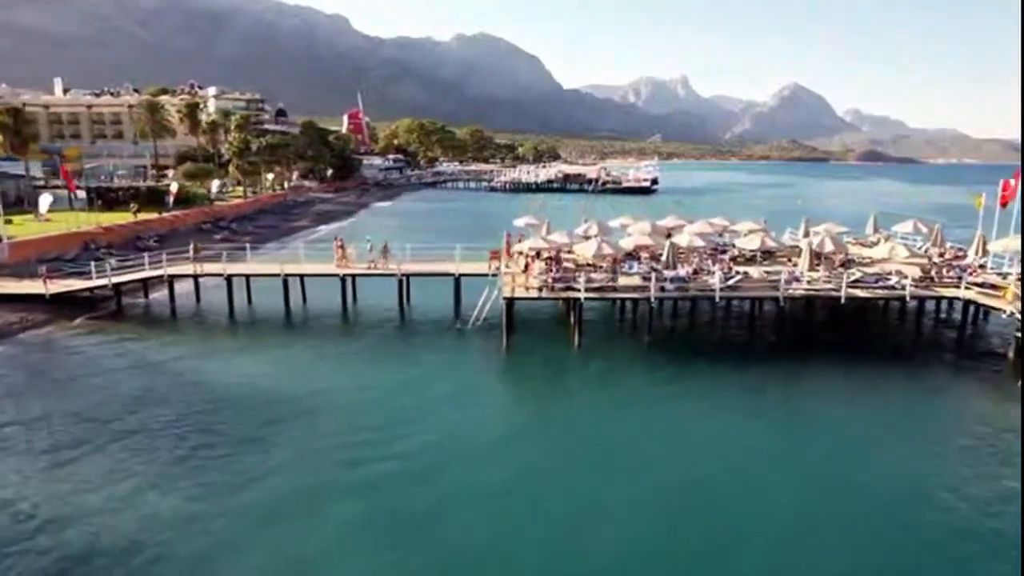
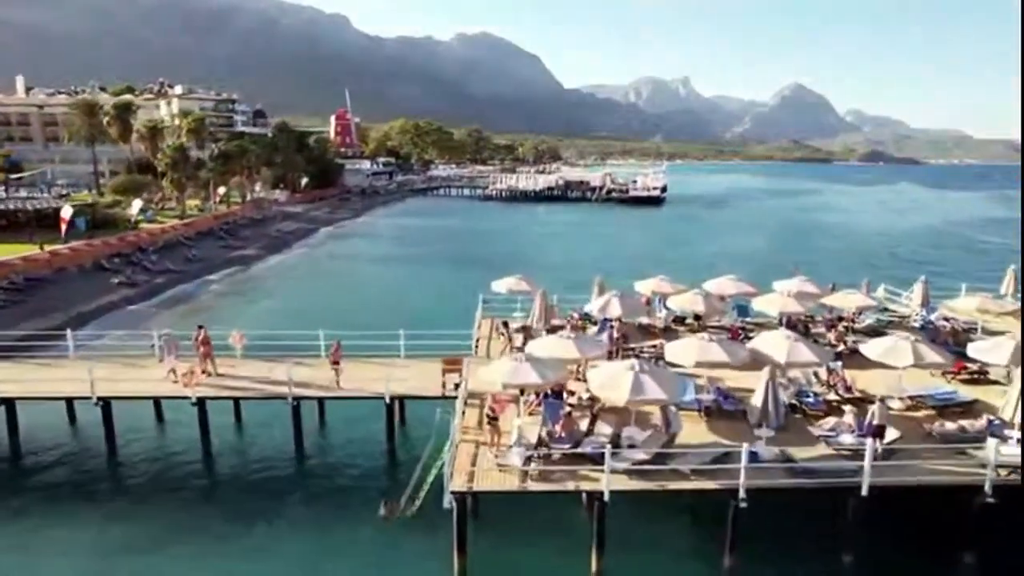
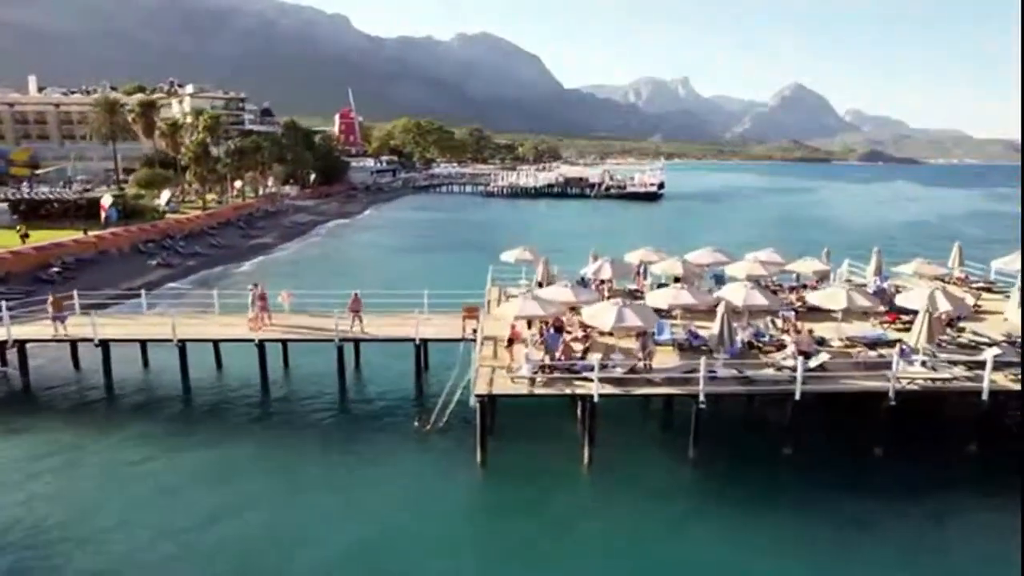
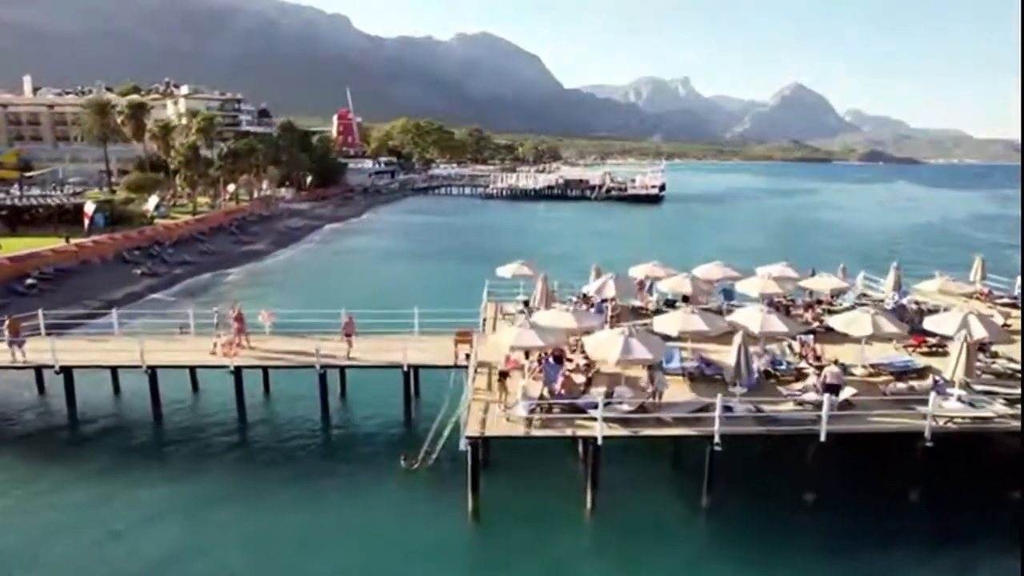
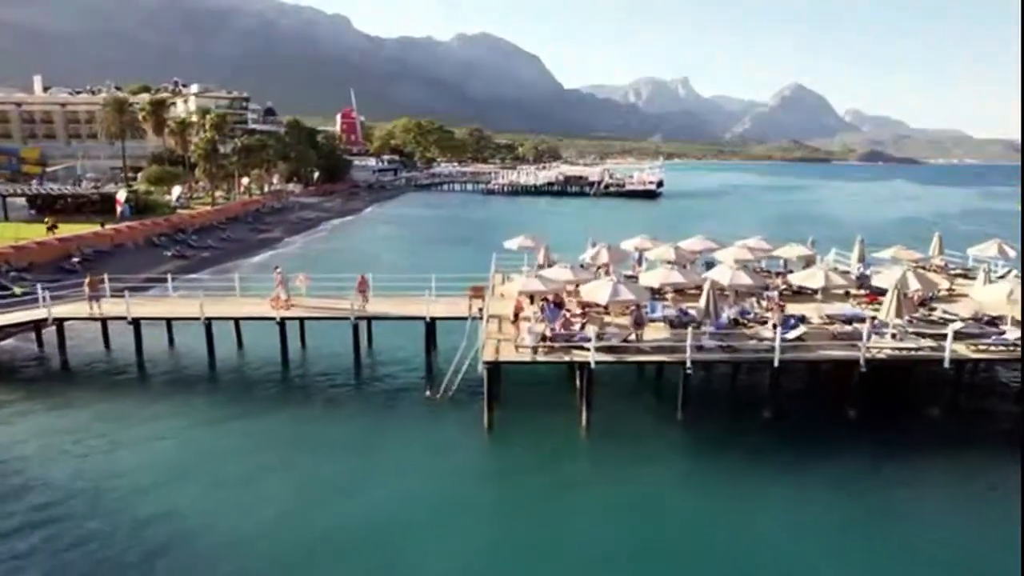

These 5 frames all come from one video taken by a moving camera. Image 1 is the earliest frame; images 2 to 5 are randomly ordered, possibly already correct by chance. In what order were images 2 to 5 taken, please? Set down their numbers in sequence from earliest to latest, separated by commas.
5, 3, 4, 2
